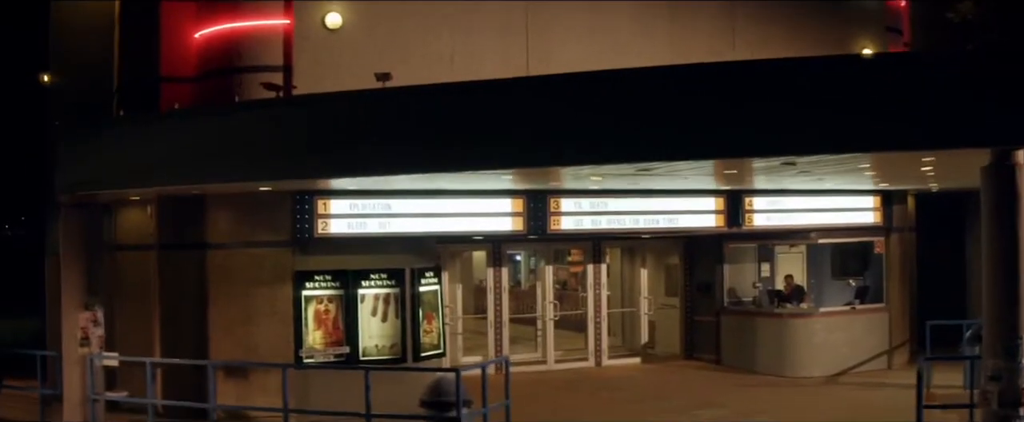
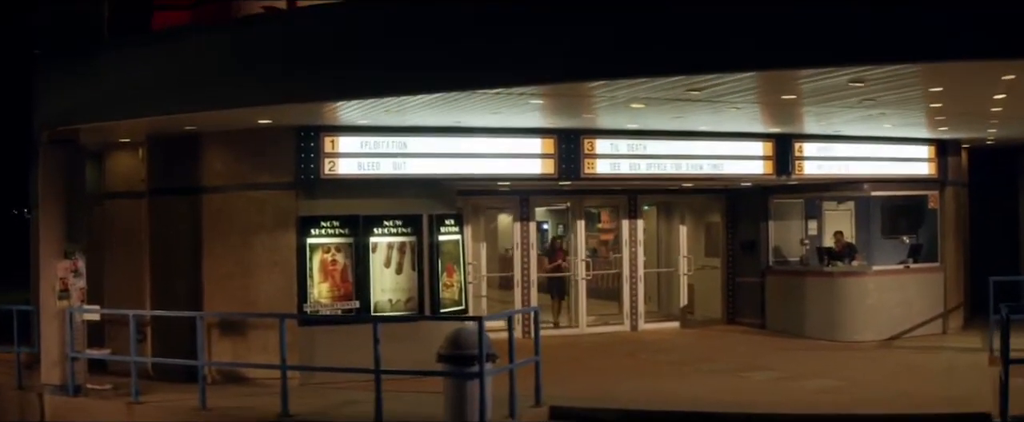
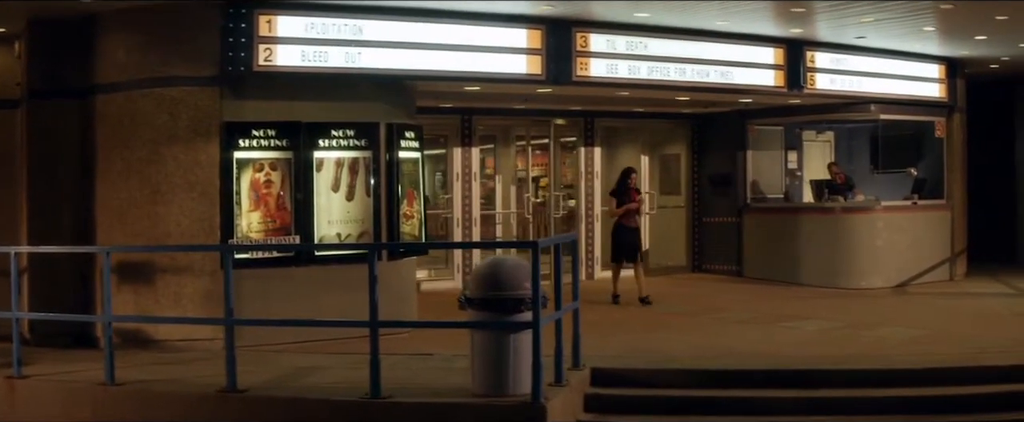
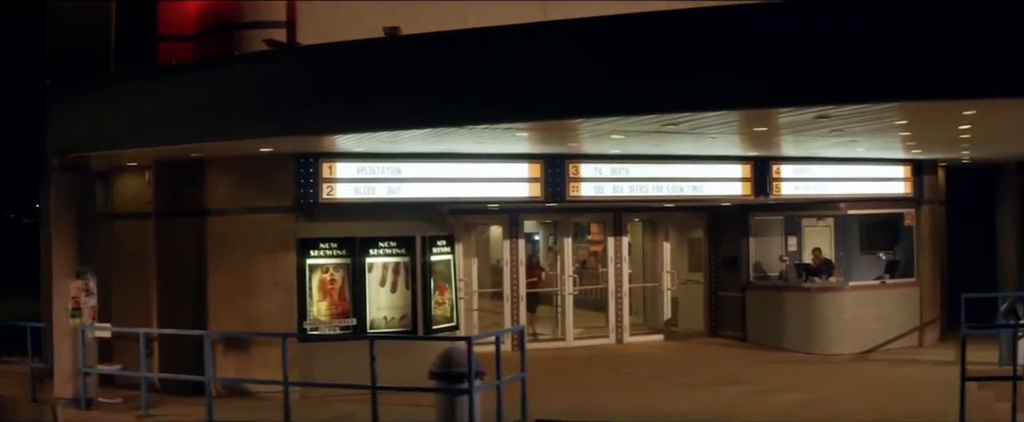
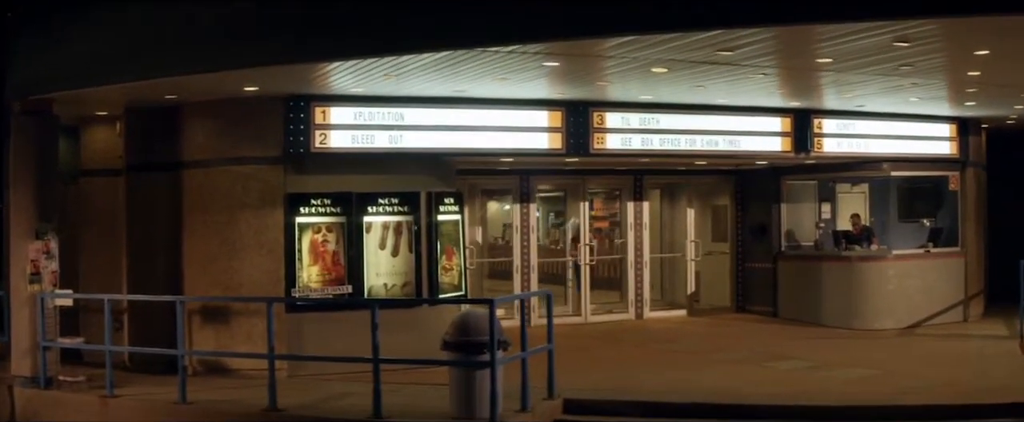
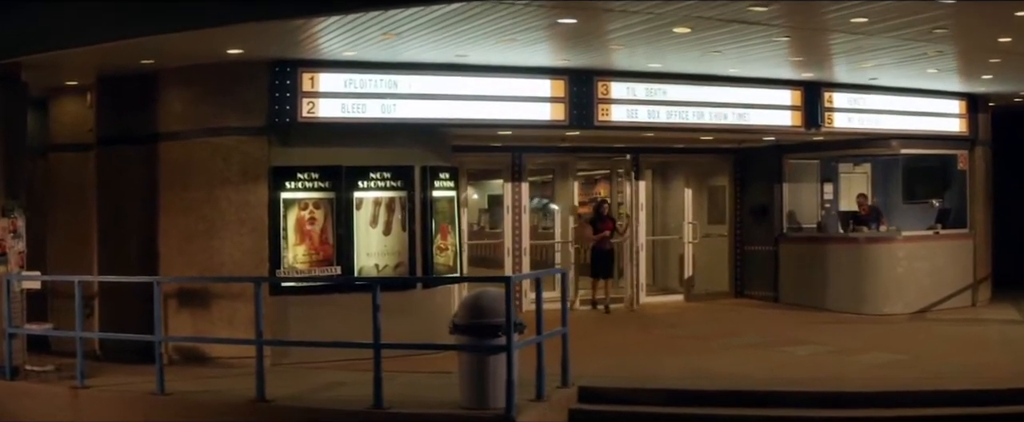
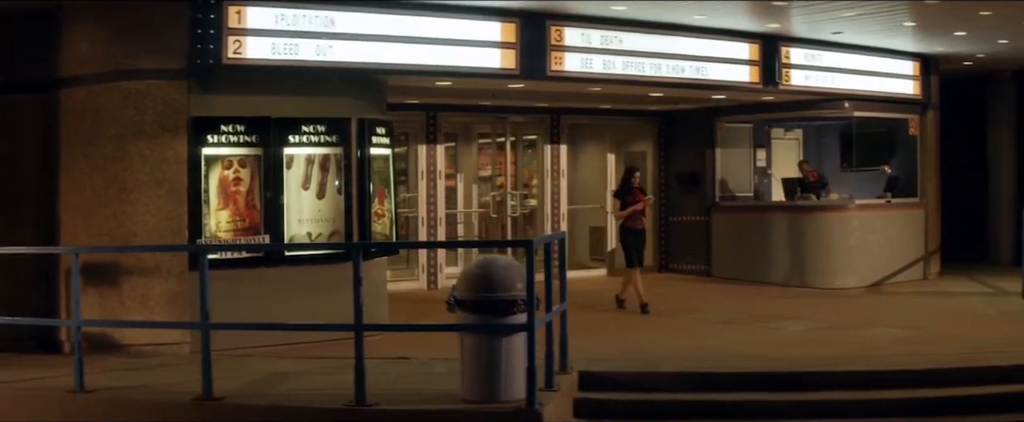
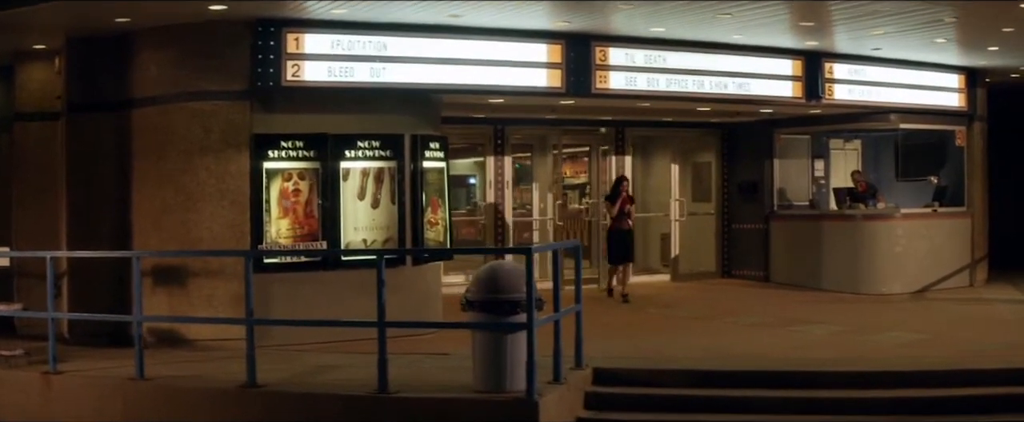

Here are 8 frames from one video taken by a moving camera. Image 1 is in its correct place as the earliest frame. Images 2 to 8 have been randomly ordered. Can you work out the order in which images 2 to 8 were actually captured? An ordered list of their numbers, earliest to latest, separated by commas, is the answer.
4, 2, 5, 6, 8, 3, 7
